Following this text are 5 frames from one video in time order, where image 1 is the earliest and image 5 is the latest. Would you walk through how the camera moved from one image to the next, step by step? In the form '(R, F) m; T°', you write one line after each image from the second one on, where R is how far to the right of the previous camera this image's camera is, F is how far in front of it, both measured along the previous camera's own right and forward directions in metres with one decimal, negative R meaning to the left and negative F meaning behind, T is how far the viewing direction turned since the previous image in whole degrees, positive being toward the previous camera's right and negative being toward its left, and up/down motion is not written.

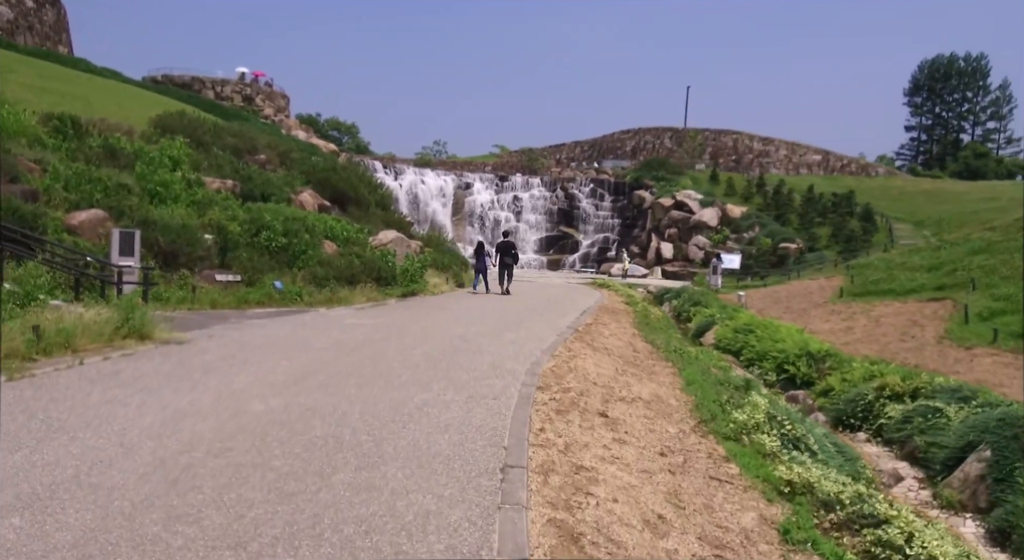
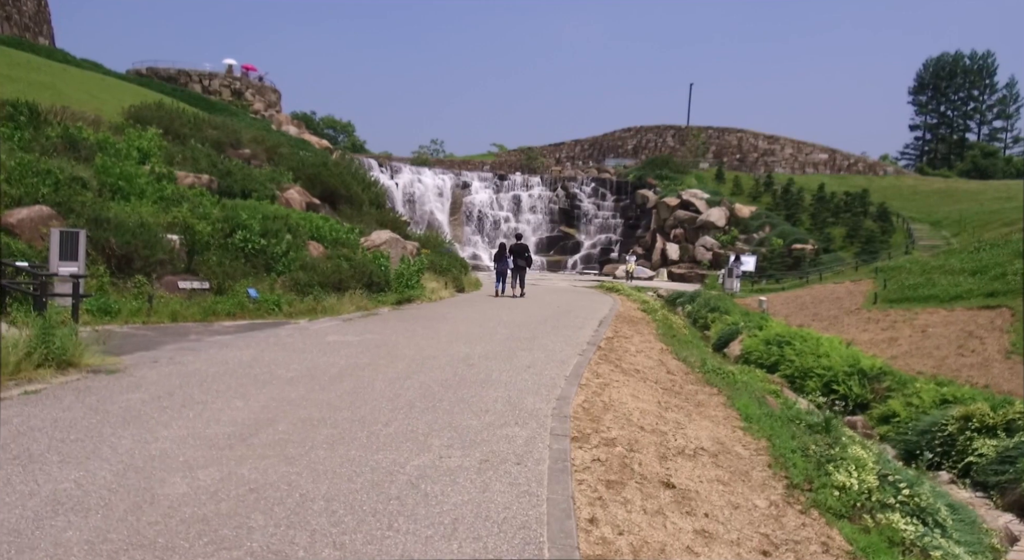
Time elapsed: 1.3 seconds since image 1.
(-0.3, +1.8) m; 0°
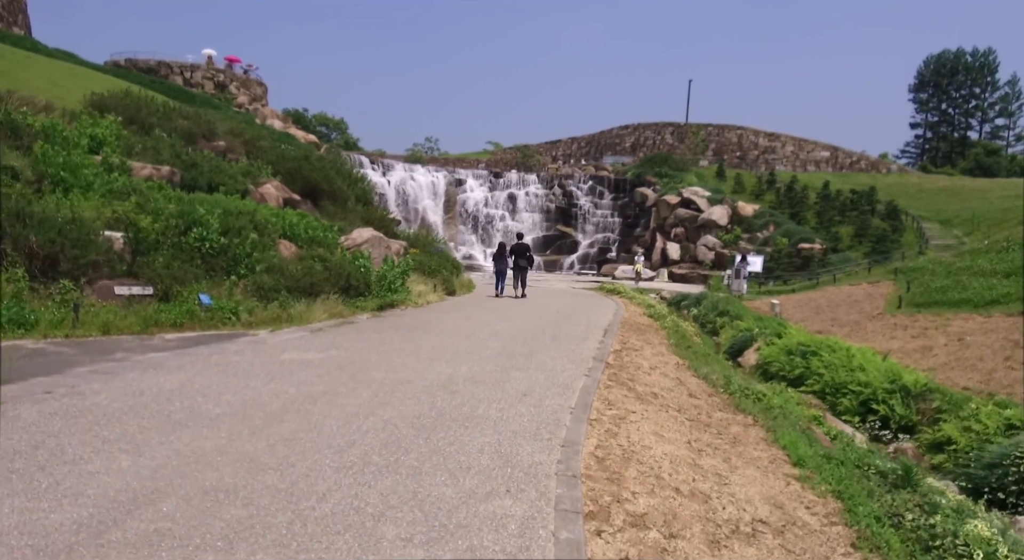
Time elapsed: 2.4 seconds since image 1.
(0.0, +1.6) m; 0°
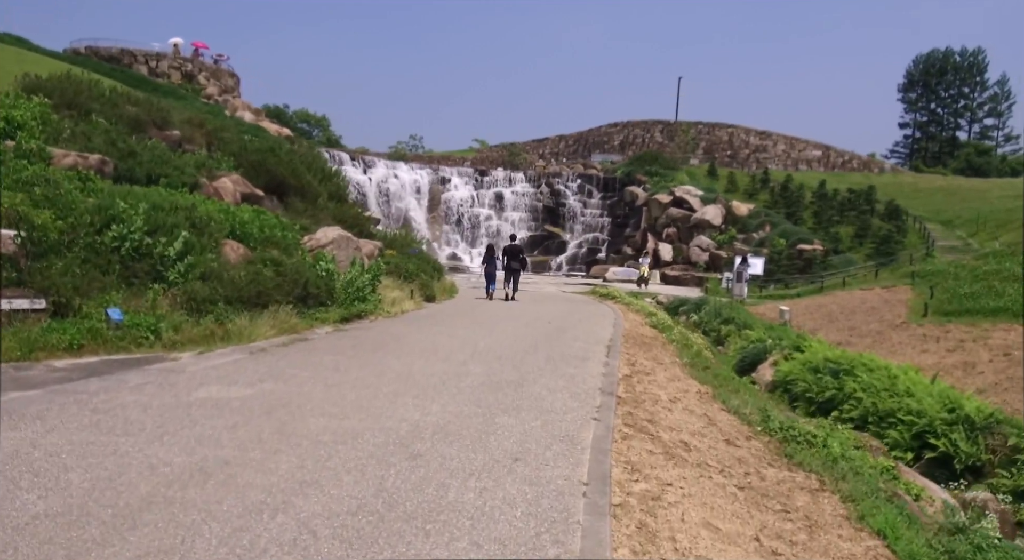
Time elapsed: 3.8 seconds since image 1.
(0.0, +1.9) m; +1°
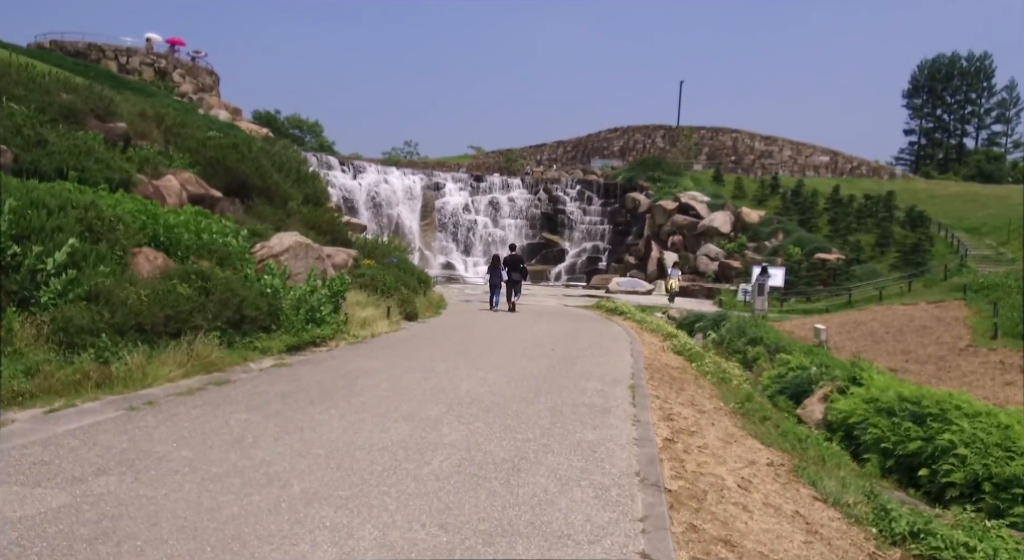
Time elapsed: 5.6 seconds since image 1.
(0.0, +2.5) m; 0°
